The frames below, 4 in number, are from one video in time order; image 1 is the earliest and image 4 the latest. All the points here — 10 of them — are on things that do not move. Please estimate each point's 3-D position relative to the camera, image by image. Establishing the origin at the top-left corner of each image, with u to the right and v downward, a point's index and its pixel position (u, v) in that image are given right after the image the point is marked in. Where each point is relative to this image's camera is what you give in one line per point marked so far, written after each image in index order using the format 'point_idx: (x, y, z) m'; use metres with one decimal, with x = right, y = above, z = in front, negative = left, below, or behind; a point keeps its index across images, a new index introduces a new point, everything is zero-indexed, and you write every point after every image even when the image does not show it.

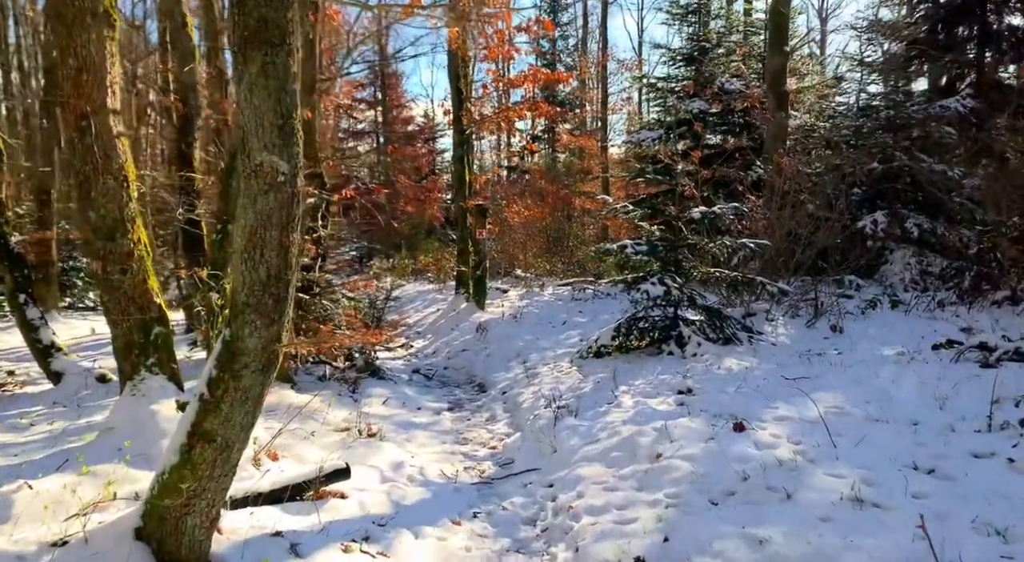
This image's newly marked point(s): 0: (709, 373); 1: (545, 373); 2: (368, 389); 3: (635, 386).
0: (+2.0, -0.9, +7.8) m
1: (+0.4, -1.1, +9.4) m
2: (-1.8, -1.3, +9.0) m
3: (+1.3, -1.1, +7.8) m
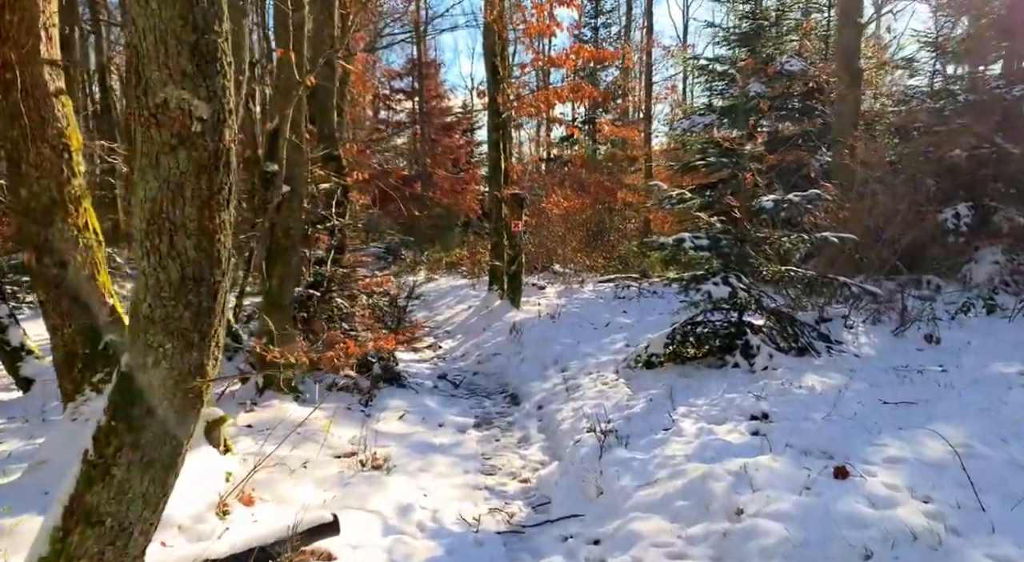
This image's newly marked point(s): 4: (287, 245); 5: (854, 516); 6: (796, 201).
0: (+2.3, -1.0, +6.5) m
1: (+0.8, -1.1, +8.2) m
2: (-1.4, -1.2, +7.9) m
3: (+1.6, -1.1, +6.5) m
4: (-2.1, +0.3, +7.3) m
5: (+1.8, -1.3, +4.1) m
6: (+3.3, +0.9, +8.7) m
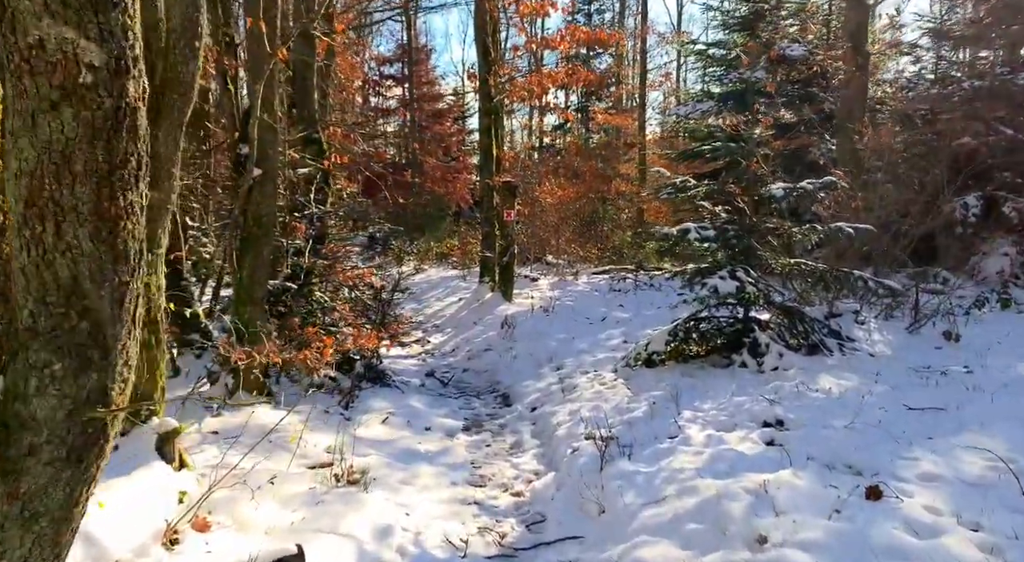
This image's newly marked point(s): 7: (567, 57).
0: (+2.3, -0.9, +6.0) m
1: (+0.7, -1.1, +7.7) m
2: (-1.5, -1.2, +7.3) m
3: (+1.5, -1.0, +6.0) m
4: (-2.2, +0.4, +6.7) m
5: (+1.8, -1.2, +3.6) m
6: (+3.2, +1.0, +8.2) m
7: (+1.0, +4.3, +14.5) m
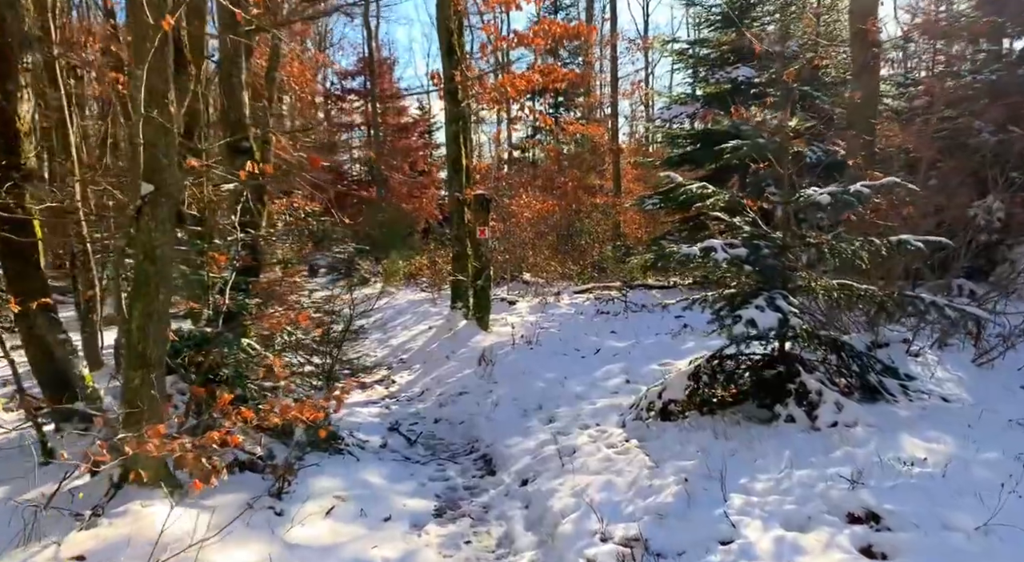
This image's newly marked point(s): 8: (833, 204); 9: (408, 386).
0: (+2.2, -1.1, +4.4) m
1: (+0.6, -1.3, +6.1) m
2: (-1.6, -1.5, +5.7) m
3: (+1.4, -1.3, +4.4) m
4: (-2.4, +0.1, +5.0) m
5: (+1.8, -1.4, +2.0) m
6: (+3.0, +0.8, +6.7) m
7: (+0.5, +3.9, +13.0) m
8: (+2.5, +0.6, +6.0) m
9: (-1.4, -1.4, +10.2) m
